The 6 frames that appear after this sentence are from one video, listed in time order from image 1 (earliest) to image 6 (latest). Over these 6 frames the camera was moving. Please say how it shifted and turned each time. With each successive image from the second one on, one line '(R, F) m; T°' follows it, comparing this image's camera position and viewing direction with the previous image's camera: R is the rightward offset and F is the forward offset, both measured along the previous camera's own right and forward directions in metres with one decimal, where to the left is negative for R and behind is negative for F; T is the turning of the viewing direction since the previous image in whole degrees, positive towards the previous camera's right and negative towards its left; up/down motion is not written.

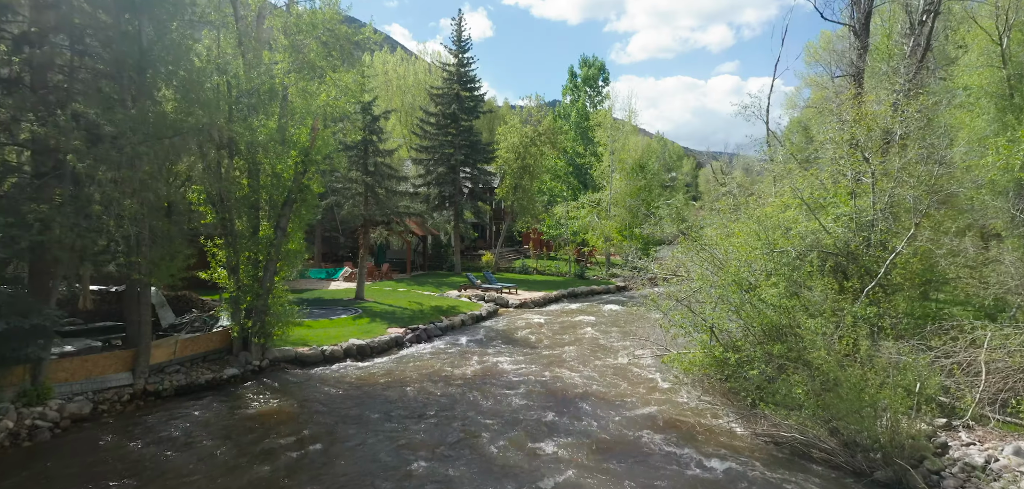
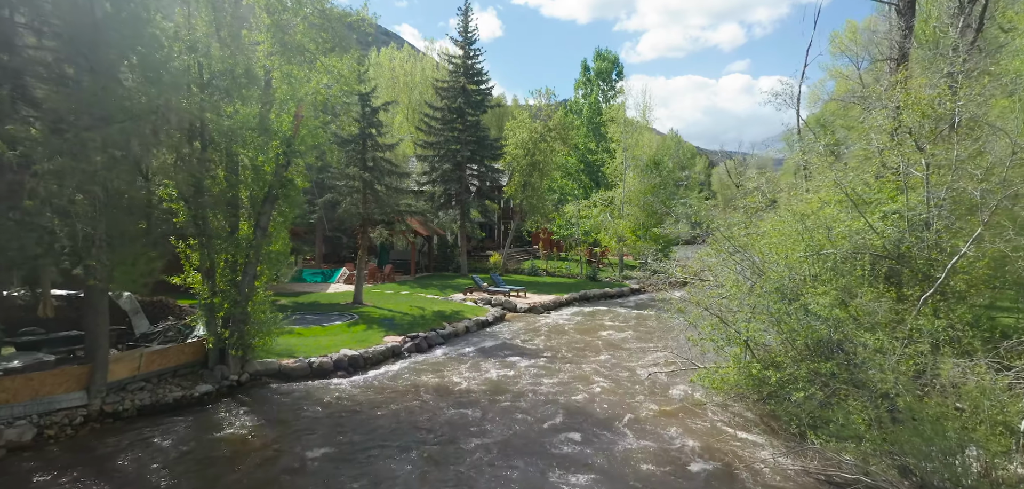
(0.0, +1.4) m; -1°
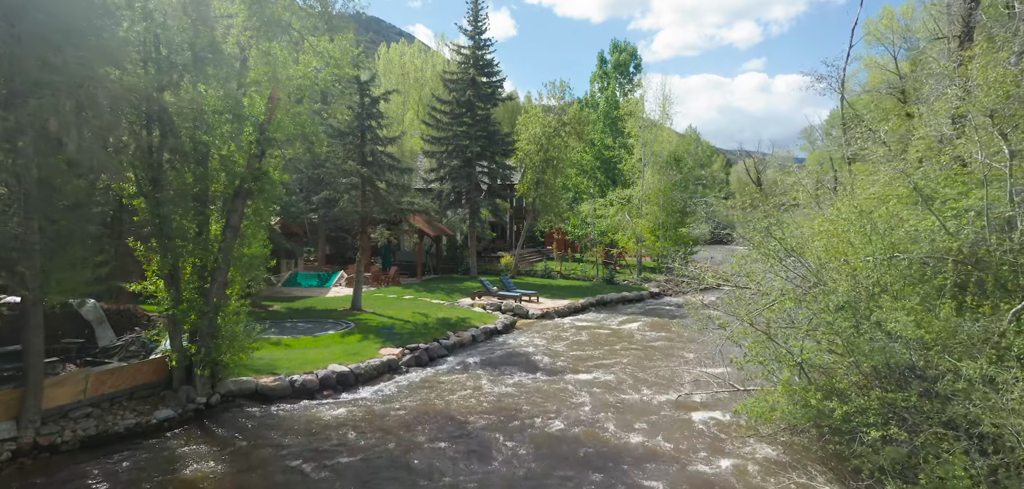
(+0.1, +1.7) m; -1°
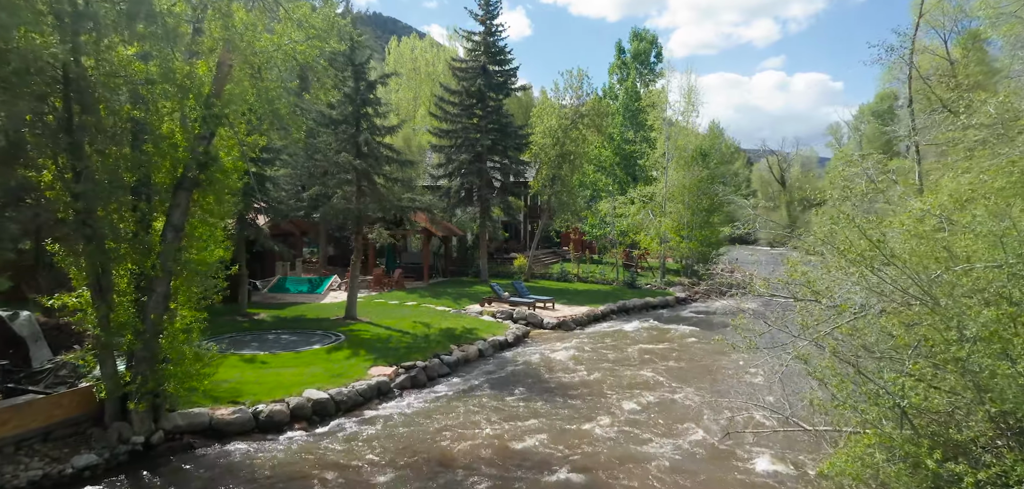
(+0.1, +2.1) m; -1°
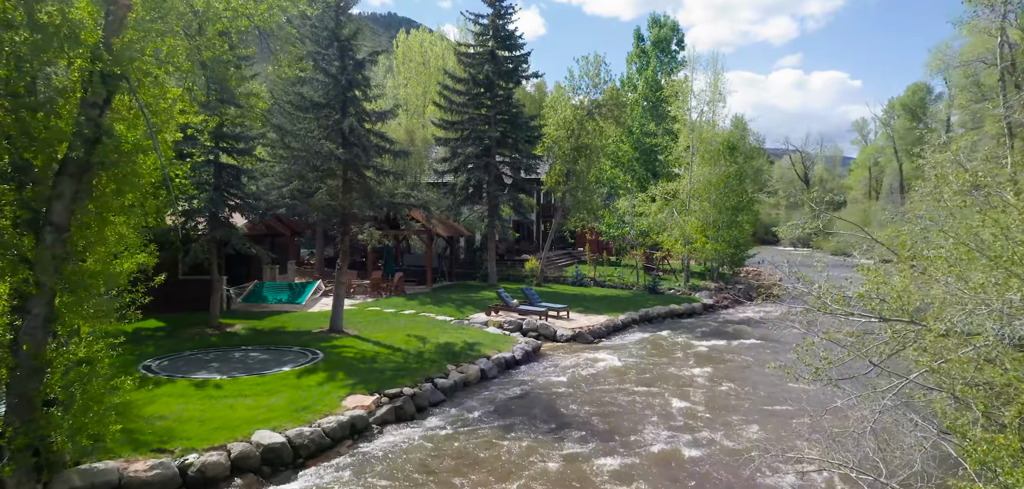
(+0.1, +2.2) m; -1°
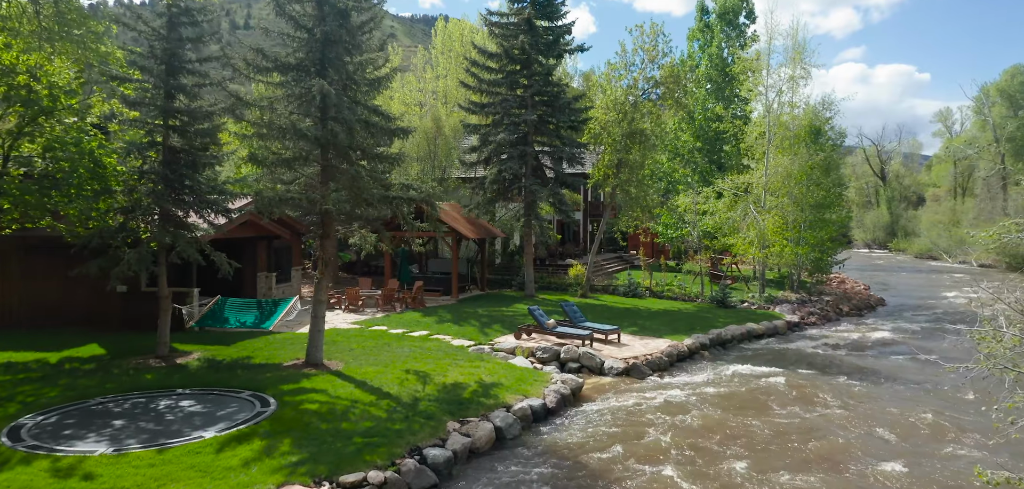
(+0.3, +3.8) m; -5°
